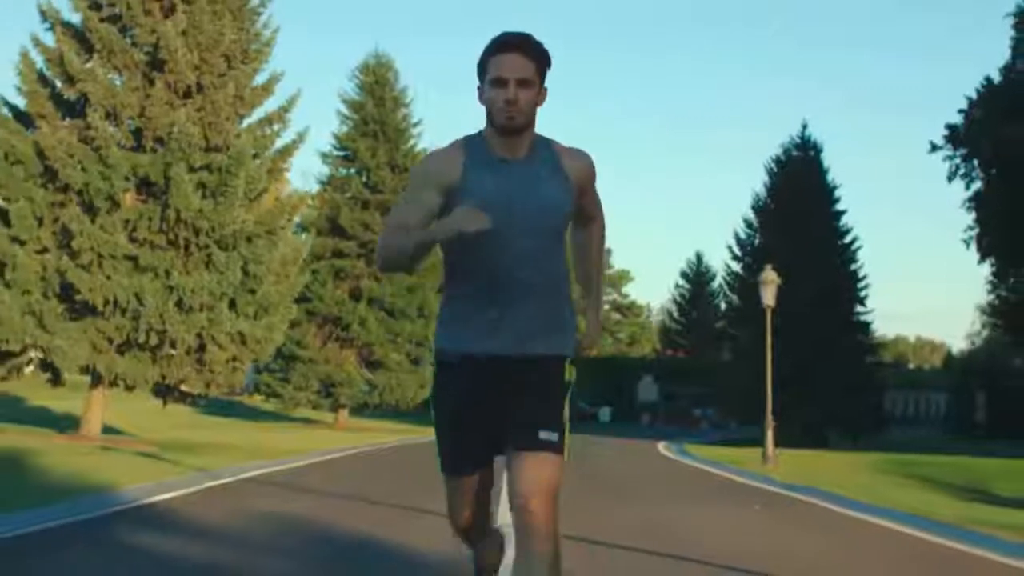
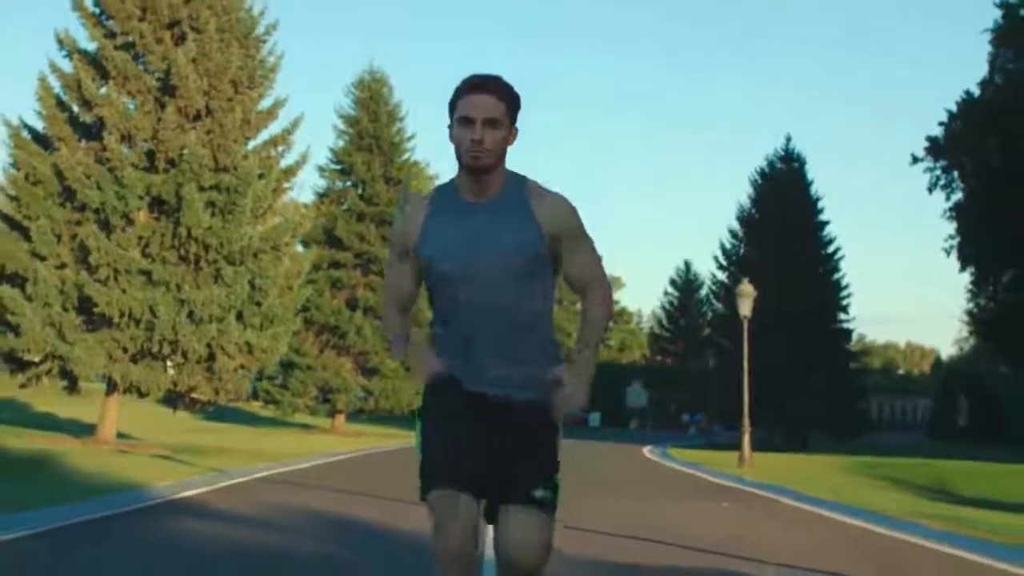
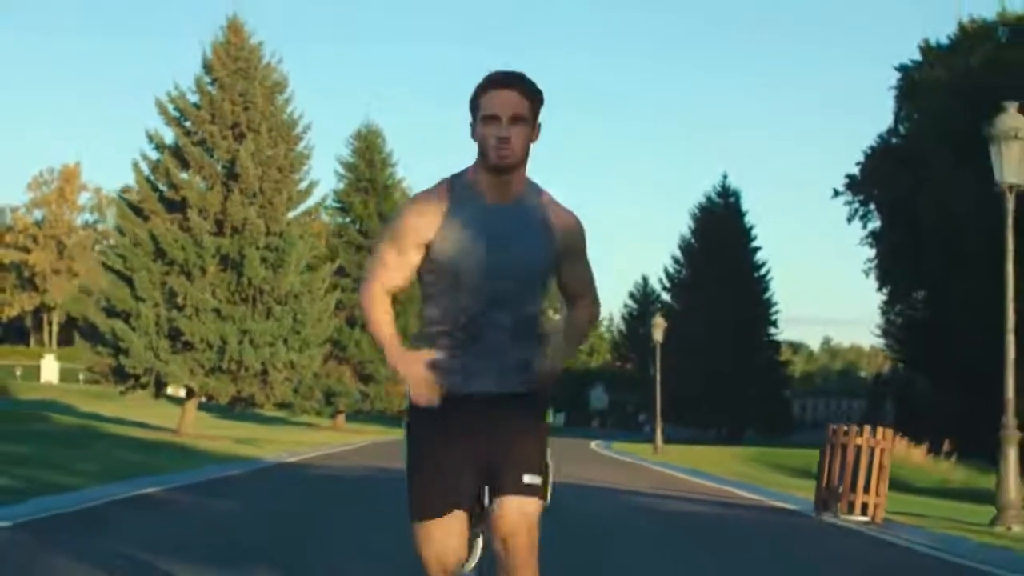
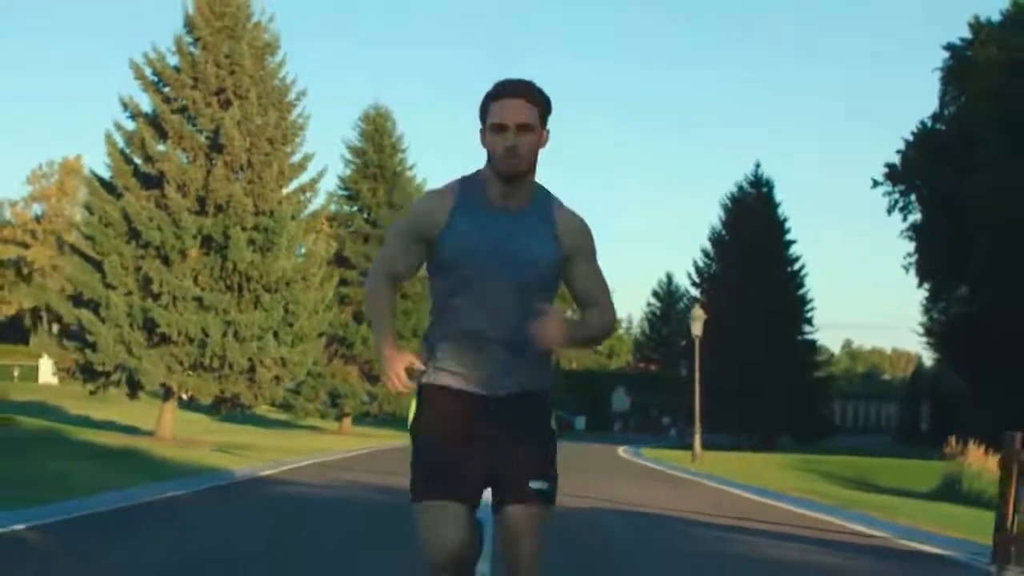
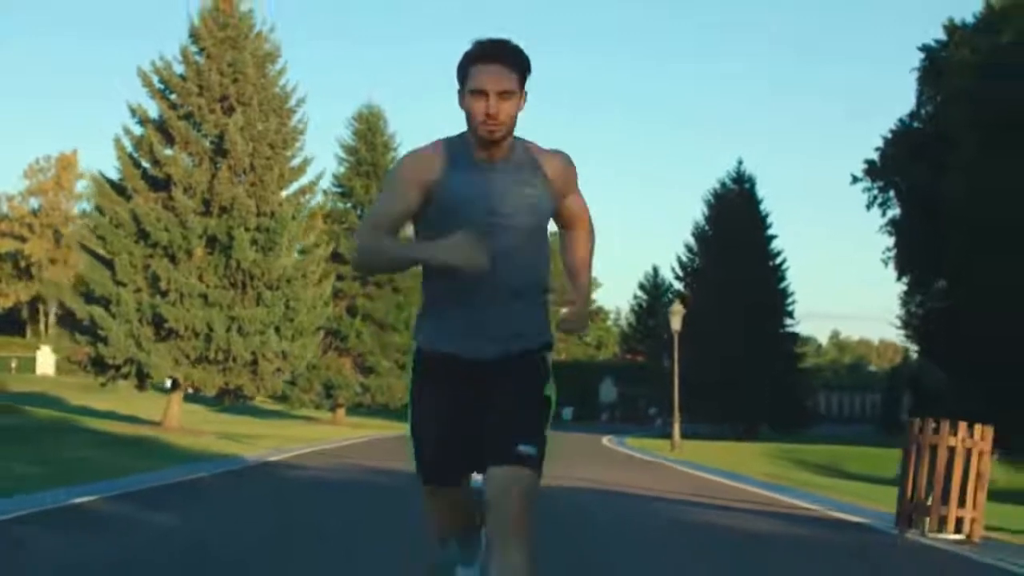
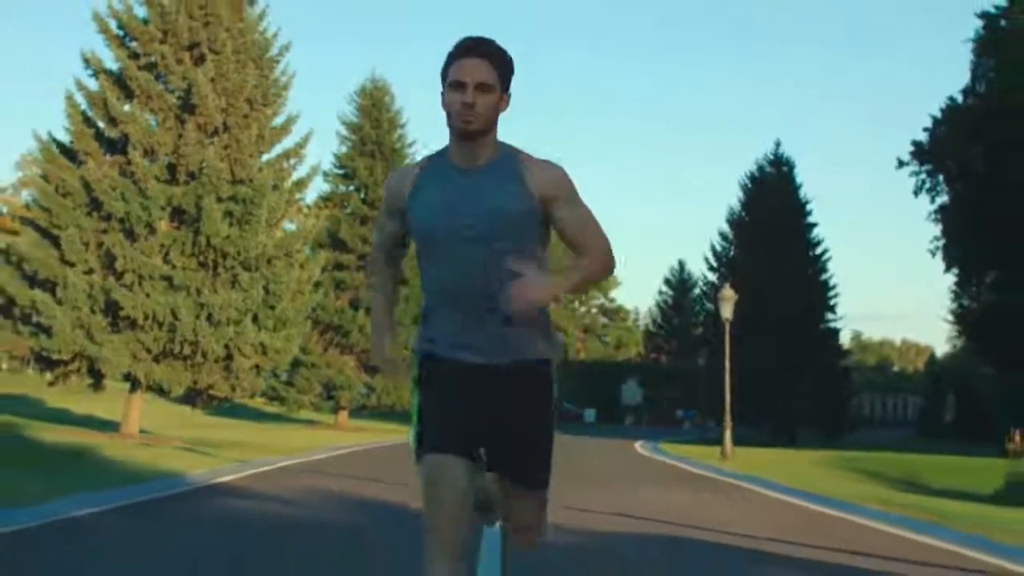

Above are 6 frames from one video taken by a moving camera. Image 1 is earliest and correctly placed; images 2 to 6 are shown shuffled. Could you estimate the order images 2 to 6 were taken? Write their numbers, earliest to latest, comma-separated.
2, 6, 4, 5, 3
